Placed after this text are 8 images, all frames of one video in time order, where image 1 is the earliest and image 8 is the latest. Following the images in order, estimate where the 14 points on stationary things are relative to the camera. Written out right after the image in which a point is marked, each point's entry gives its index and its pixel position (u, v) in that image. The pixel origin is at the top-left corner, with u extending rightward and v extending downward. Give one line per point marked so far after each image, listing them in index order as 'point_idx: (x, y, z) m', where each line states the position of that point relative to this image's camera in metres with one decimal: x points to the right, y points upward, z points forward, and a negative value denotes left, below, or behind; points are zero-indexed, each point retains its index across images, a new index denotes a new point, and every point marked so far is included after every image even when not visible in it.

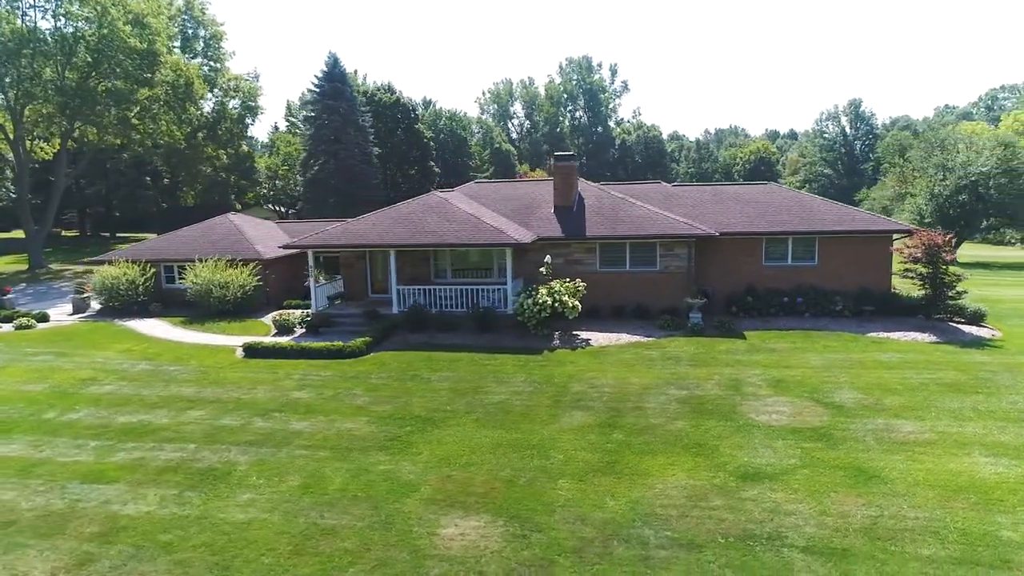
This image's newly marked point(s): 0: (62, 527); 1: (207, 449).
0: (-6.1, -3.3, +9.8) m
1: (-5.2, -2.8, +12.3) m
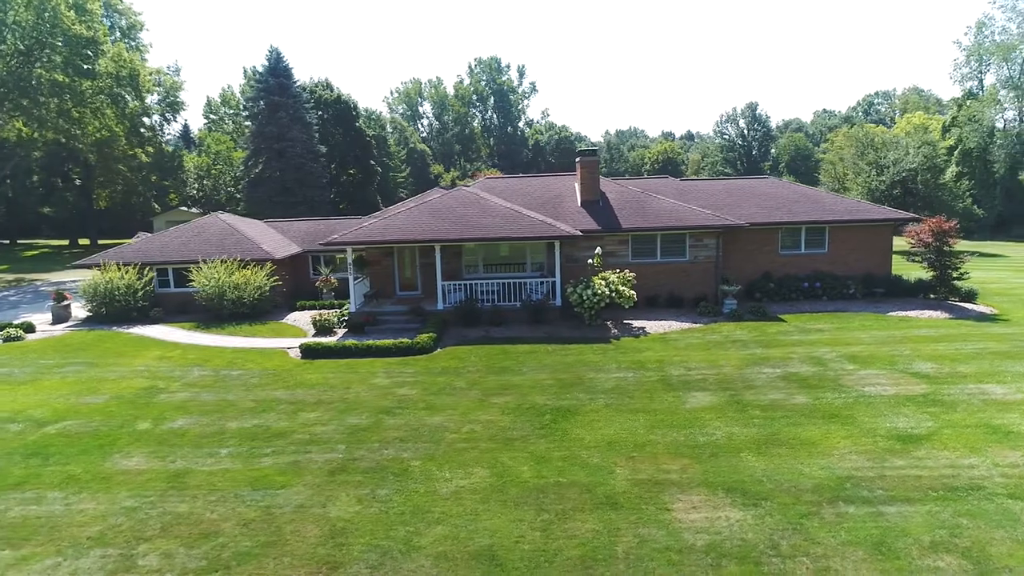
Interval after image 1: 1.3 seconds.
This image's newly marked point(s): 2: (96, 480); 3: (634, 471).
0: (-3.0, -3.2, +9.3) m
1: (-2.5, -2.7, +11.9) m
2: (-6.3, -3.0, +11.1) m
3: (+1.9, -2.8, +10.8) m
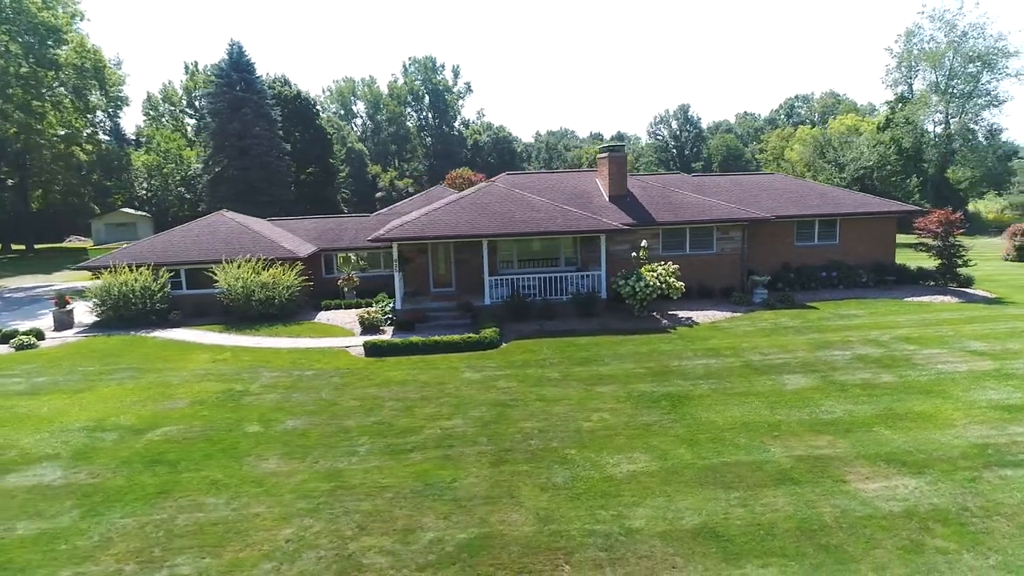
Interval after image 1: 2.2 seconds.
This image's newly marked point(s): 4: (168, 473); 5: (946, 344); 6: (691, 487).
0: (-0.3, -3.0, +9.2) m
1: (-0.1, -2.5, +11.8) m
2: (-3.8, -2.9, +10.6) m
3: (+4.4, -2.5, +11.2) m
4: (-5.2, -2.8, +11.1) m
5: (+10.0, -1.3, +16.5) m
6: (+2.5, -2.8, +10.1) m
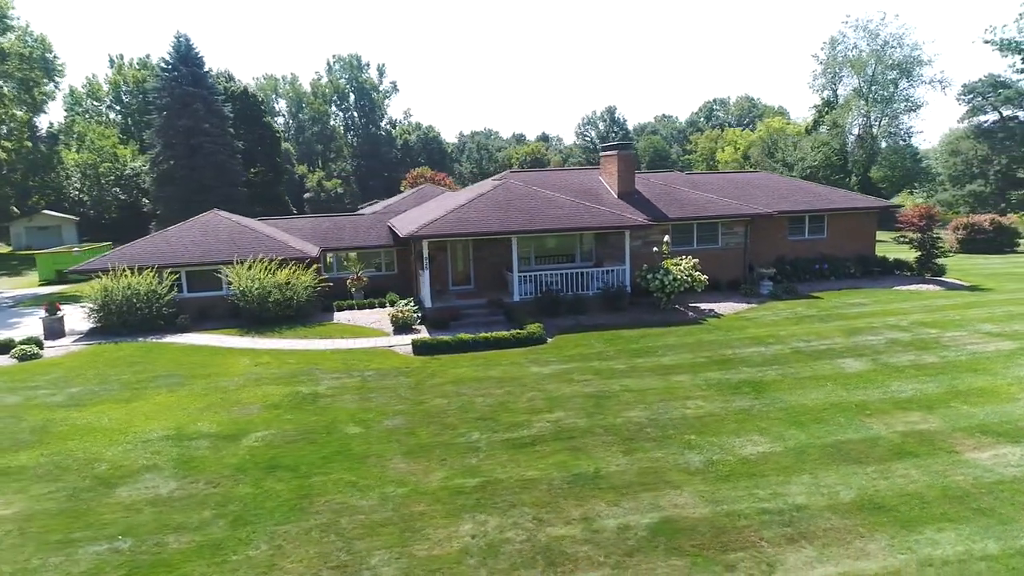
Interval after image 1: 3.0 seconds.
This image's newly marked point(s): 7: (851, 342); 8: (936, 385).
0: (+2.0, -2.9, +9.4) m
1: (+1.8, -2.4, +12.0) m
2: (-1.7, -2.8, +10.4) m
3: (+6.3, -2.3, +12.0) m
4: (-3.2, -2.8, +10.6) m
5: (+11.2, -1.0, +17.9) m
6: (+4.7, -2.6, +10.6) m
7: (+8.1, -1.3, +17.1) m
8: (+8.2, -1.9, +13.9) m
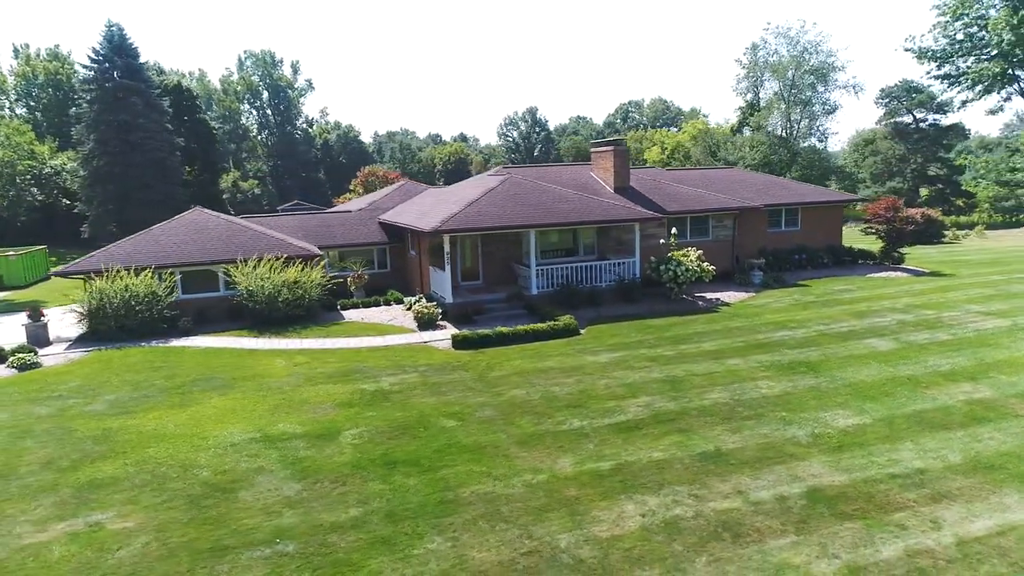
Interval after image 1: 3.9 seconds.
0: (+4.0, -2.6, +9.9) m
1: (+3.5, -2.1, +12.4) m
2: (+0.2, -2.6, +10.3) m
3: (+7.9, -1.9, +13.0) m
4: (-1.3, -2.6, +10.4) m
5: (+12.0, -0.6, +19.6) m
6: (+6.5, -2.3, +11.4) m
7: (+9.0, -0.9, +18.3) m
8: (+9.5, -1.5, +15.1) m
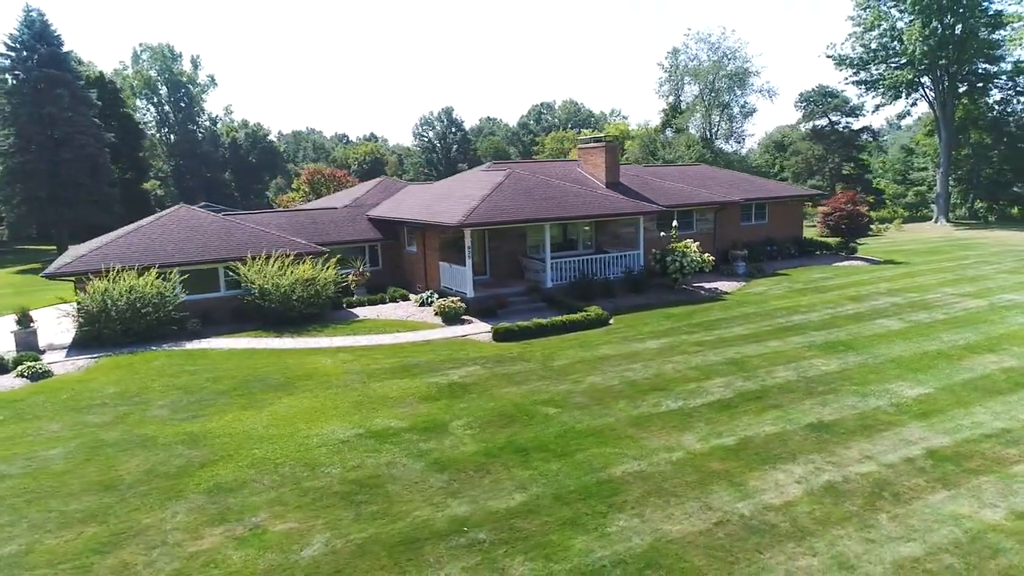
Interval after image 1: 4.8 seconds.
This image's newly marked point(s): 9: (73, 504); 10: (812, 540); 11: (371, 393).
0: (+5.9, -2.3, +10.7) m
1: (+5.1, -1.8, +13.2) m
2: (+2.1, -2.4, +10.6) m
3: (+9.4, -1.5, +14.4) m
4: (+0.7, -2.4, +10.5) m
5: (+12.5, -0.1, +21.4) m
6: (+8.2, -1.9, +12.6) m
7: (+9.7, -0.5, +19.7) m
8: (+10.7, -1.1, +16.7) m
9: (-5.7, -2.8, +9.3) m
10: (+3.4, -2.8, +8.1) m
11: (-2.7, -2.0, +13.4) m
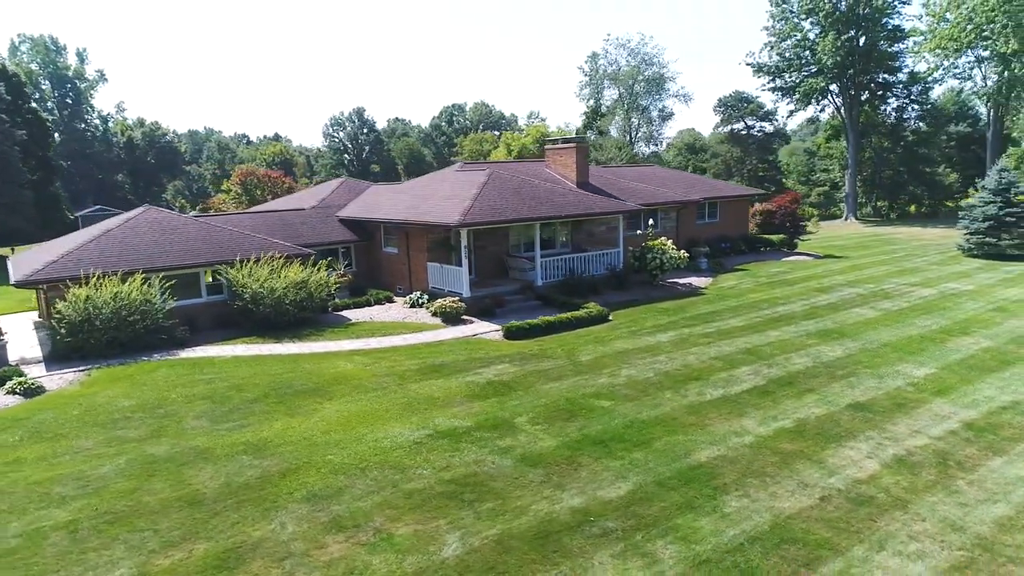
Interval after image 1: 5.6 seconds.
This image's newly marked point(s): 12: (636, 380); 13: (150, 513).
0: (+7.1, -2.1, +11.8) m
1: (+5.9, -1.6, +14.1) m
2: (+3.3, -2.3, +11.1) m
3: (+10.0, -1.3, +15.8) m
4: (+1.9, -2.4, +10.8) m
5: (+12.0, +0.2, +23.2) m
6: (+9.0, -1.7, +13.9) m
7: (+9.5, -0.3, +21.2) m
8: (+10.9, -0.8, +18.3) m
9: (-4.3, -2.9, +8.8) m
10: (+4.9, -2.7, +8.8) m
11: (-1.8, -2.0, +13.2) m
12: (+2.4, -1.8, +13.8) m
13: (-4.5, -2.8, +9.0) m
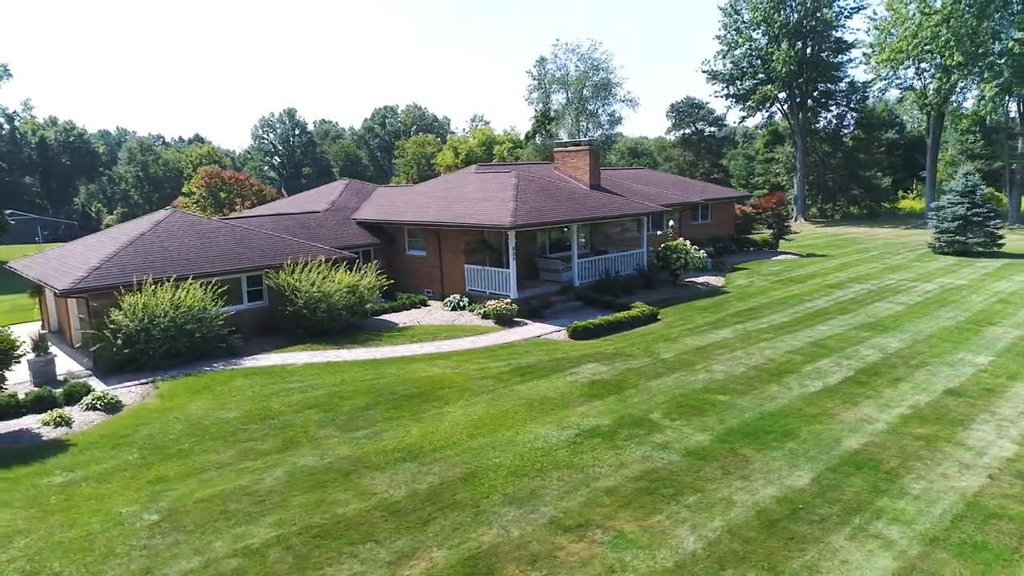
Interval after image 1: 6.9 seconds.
0: (+9.3, -2.0, +12.8) m
1: (+7.8, -1.5, +14.9) m
2: (+5.6, -2.2, +11.7) m
3: (+11.7, -1.1, +17.2) m
4: (+4.2, -2.3, +11.2) m
5: (+12.8, +0.3, +24.8) m
6: (+11.0, -1.5, +15.2) m
7: (+10.5, -0.1, +22.4) m
8: (+12.3, -0.7, +19.8) m
9: (-1.6, -2.9, +8.5) m
10: (+7.5, -2.6, +9.6) m
11: (+0.3, -2.0, +13.1) m
12: (+4.4, -1.7, +14.2) m
13: (-1.9, -2.8, +8.6) m
